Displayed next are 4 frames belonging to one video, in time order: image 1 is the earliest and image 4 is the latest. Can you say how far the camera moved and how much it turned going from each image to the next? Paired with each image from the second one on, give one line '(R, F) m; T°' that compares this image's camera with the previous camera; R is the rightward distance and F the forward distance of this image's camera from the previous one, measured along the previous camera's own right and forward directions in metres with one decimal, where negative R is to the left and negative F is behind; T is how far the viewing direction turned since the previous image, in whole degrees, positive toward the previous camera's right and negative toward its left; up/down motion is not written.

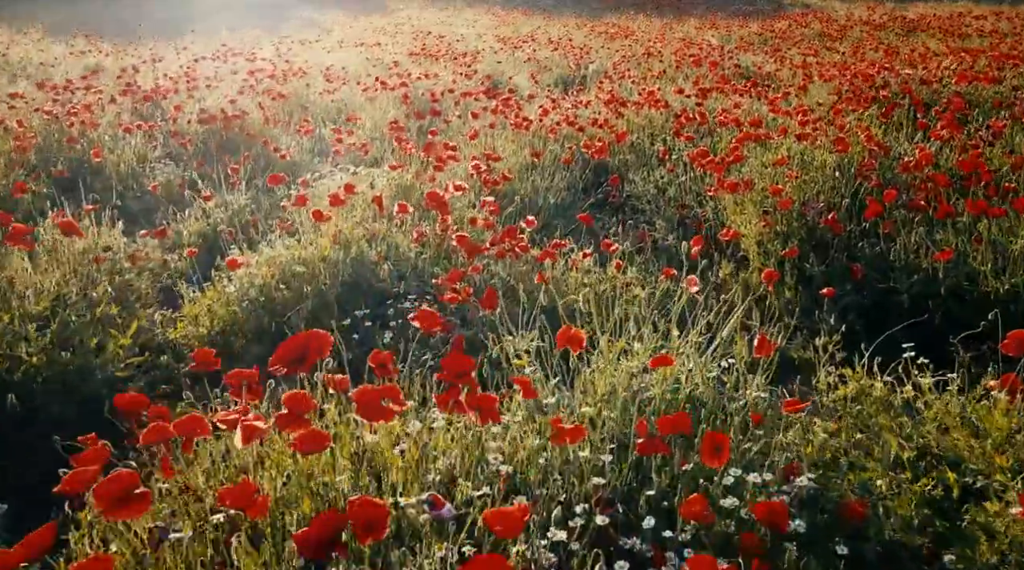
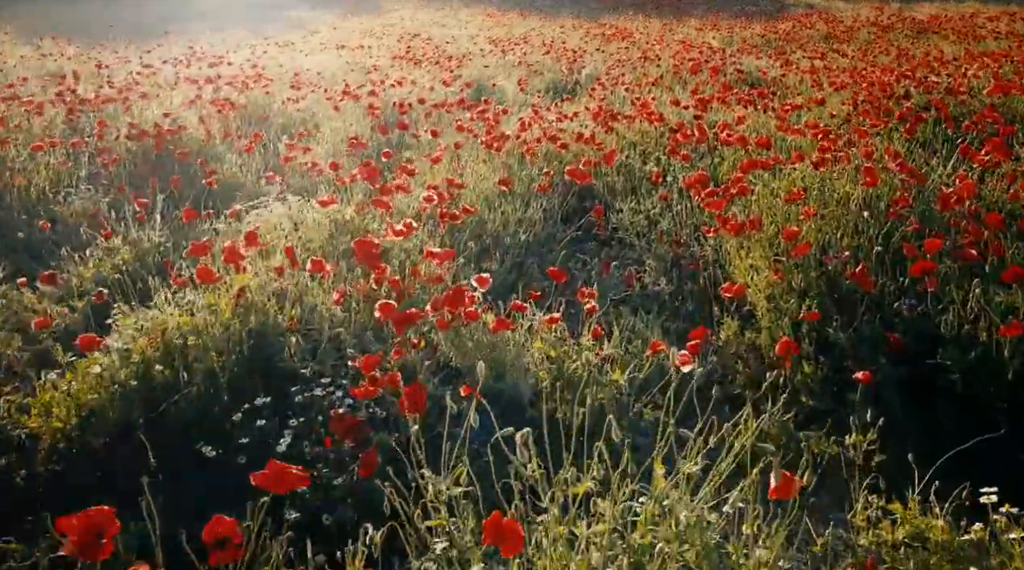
(+0.2, +0.9) m; 0°
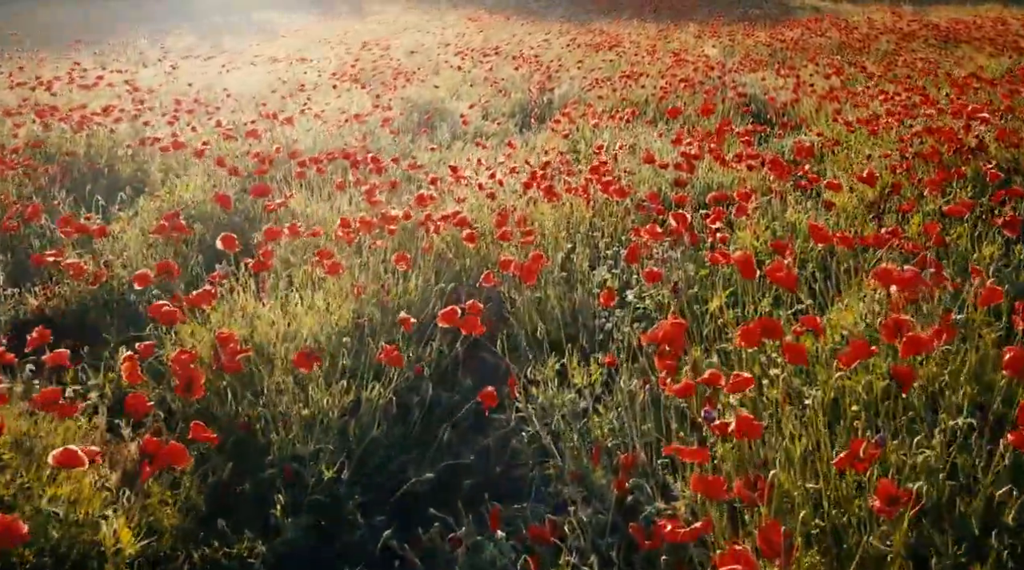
(+0.5, +2.2) m; 0°
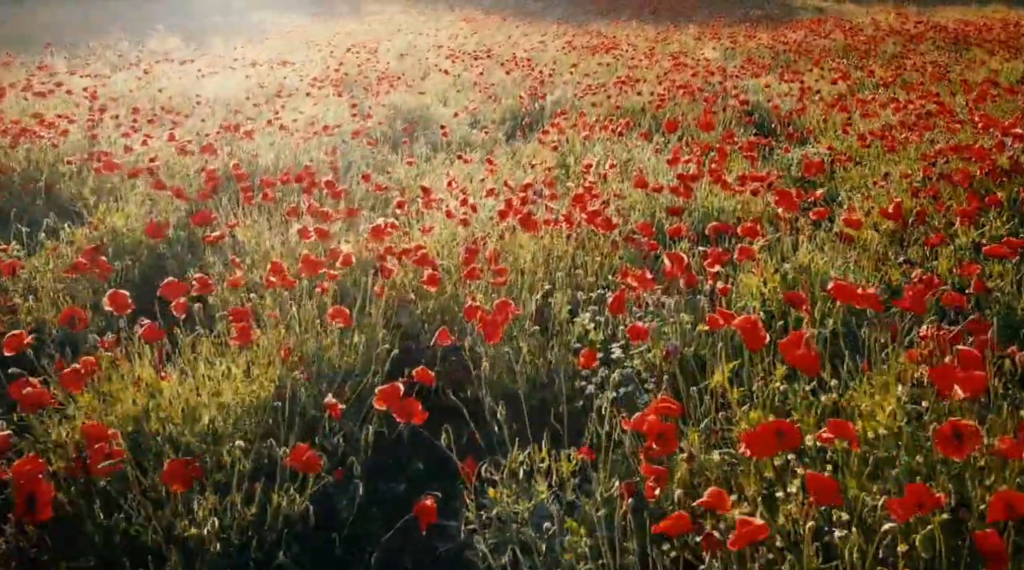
(+0.1, +0.6) m; 0°
